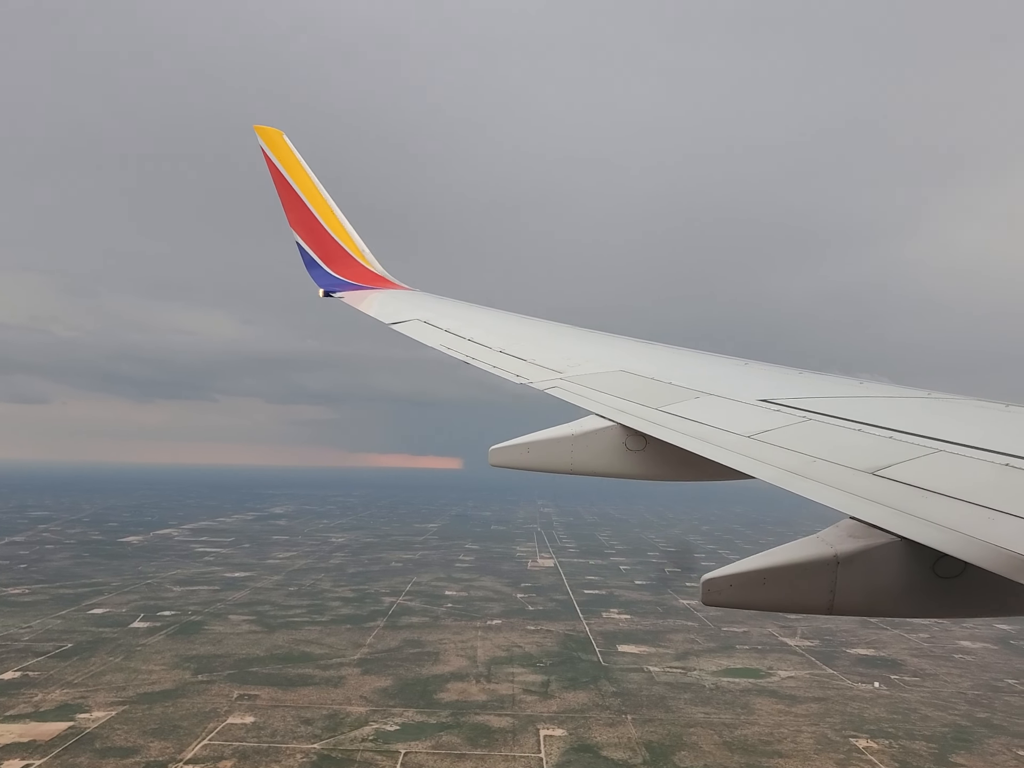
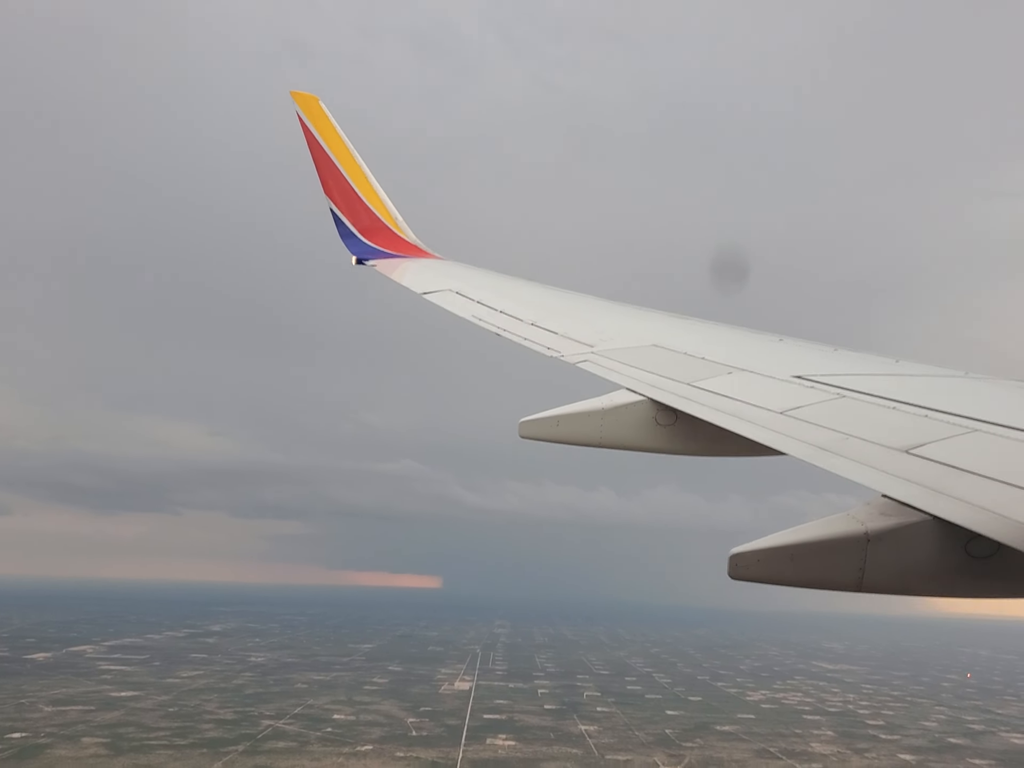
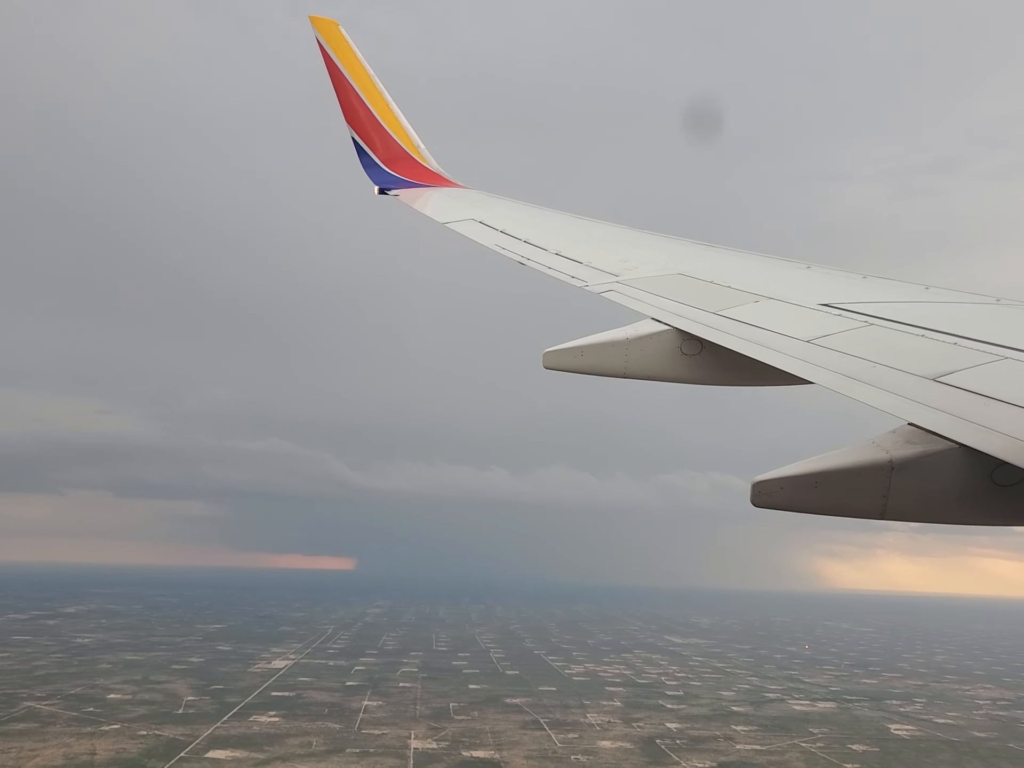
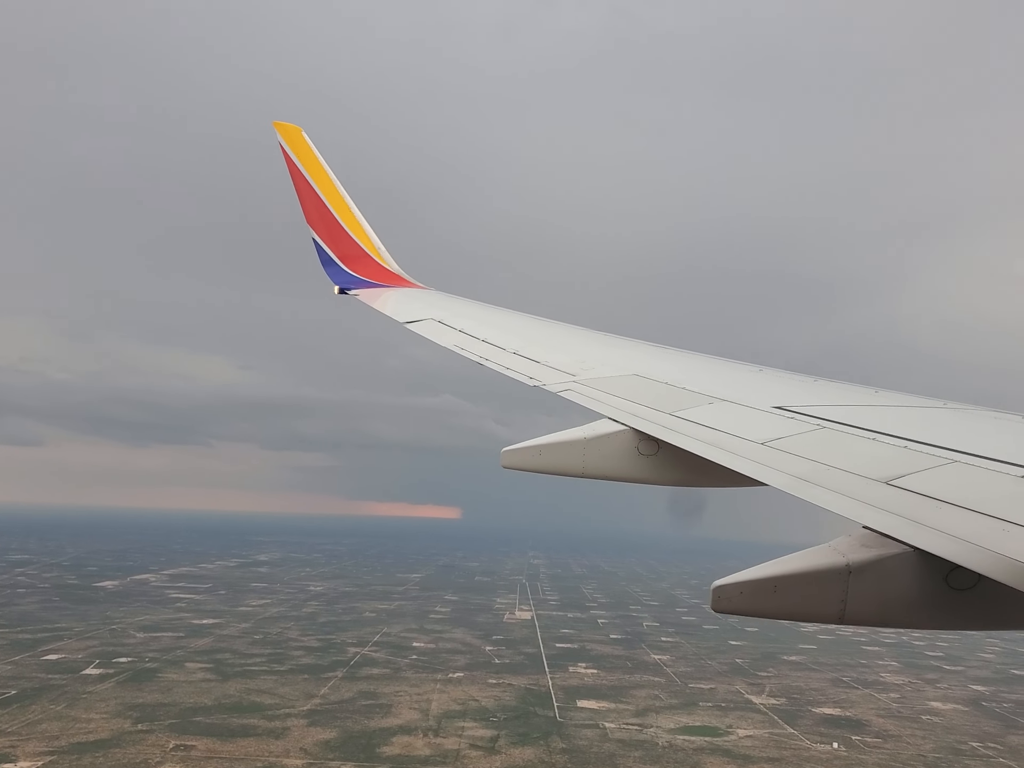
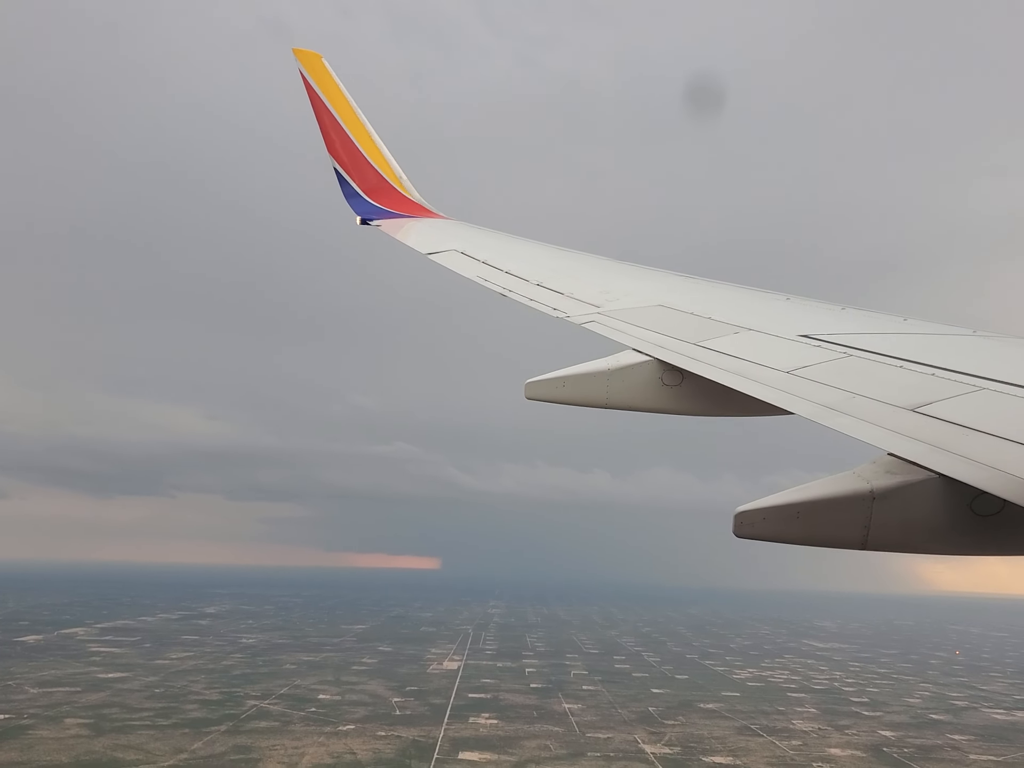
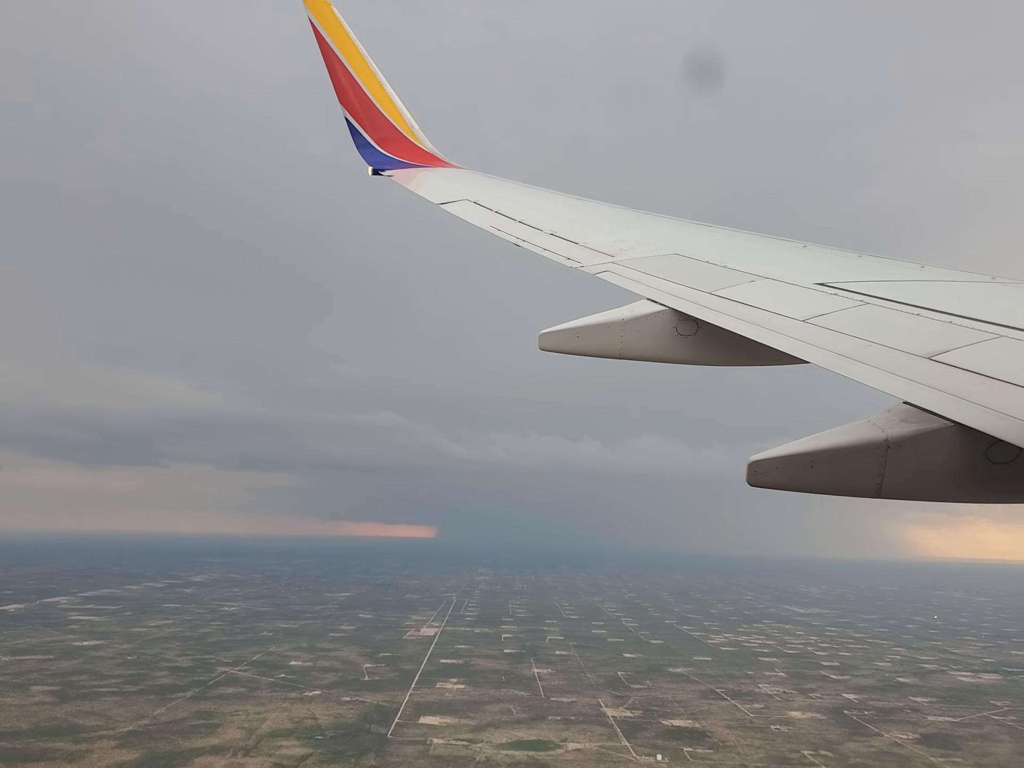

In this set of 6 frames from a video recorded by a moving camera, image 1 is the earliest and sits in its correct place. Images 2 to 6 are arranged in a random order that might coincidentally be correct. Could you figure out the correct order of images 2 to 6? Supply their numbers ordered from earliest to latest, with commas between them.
4, 2, 5, 6, 3
